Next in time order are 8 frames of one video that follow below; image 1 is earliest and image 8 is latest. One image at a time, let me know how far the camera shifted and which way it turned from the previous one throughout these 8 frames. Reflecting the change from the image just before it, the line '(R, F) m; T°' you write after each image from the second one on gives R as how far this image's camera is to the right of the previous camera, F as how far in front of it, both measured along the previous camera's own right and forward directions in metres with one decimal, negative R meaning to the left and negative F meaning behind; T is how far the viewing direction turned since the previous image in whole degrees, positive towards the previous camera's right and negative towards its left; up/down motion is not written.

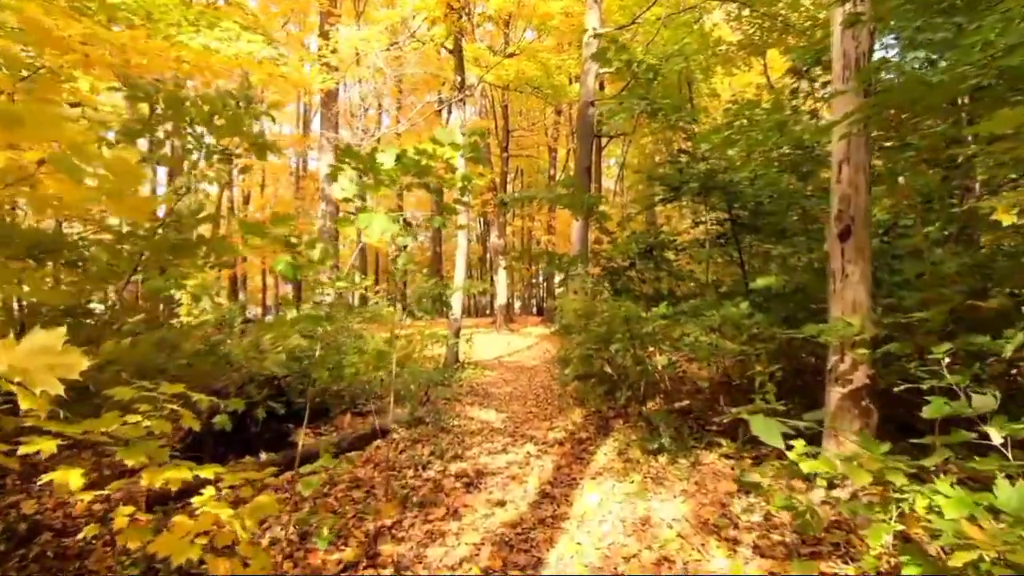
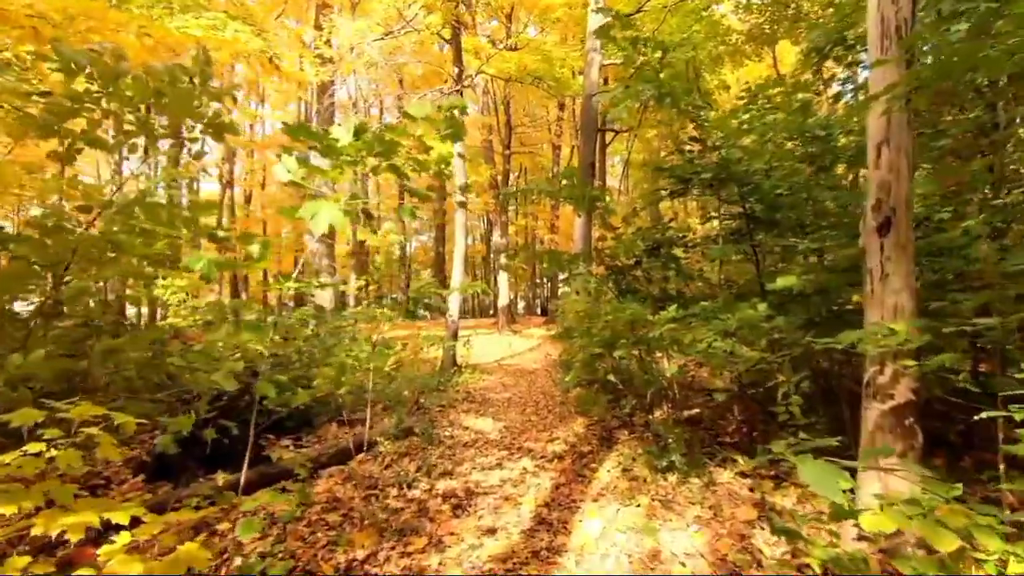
(+0.1, +0.5) m; -1°
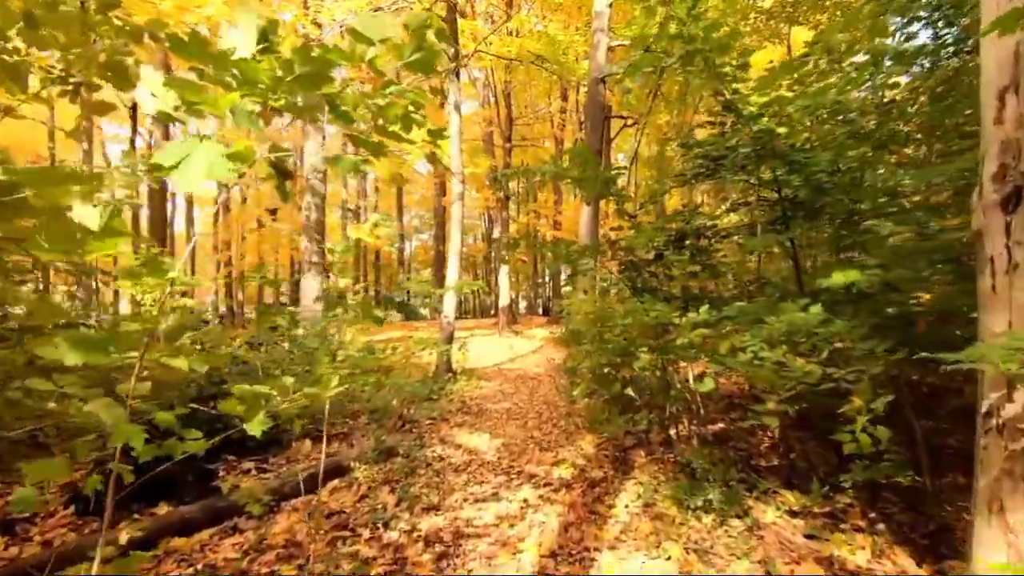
(0.0, +0.9) m; 0°
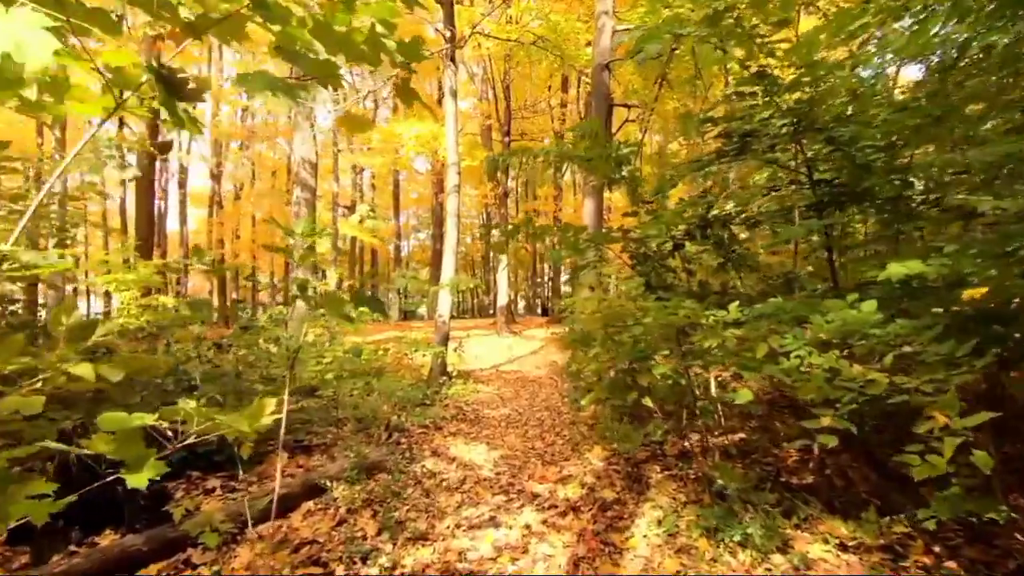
(0.0, +0.6) m; 0°
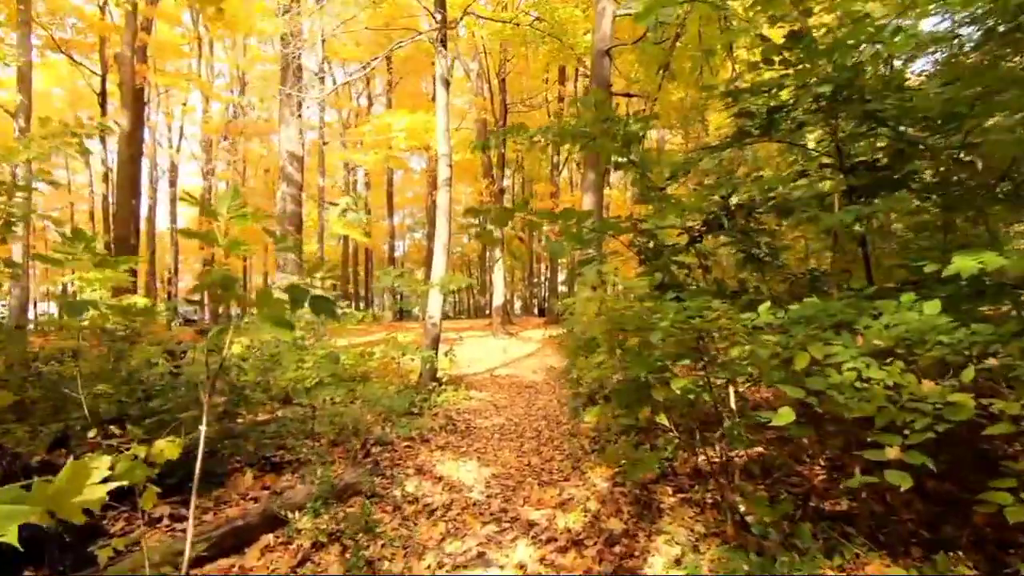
(0.0, +0.6) m; 0°
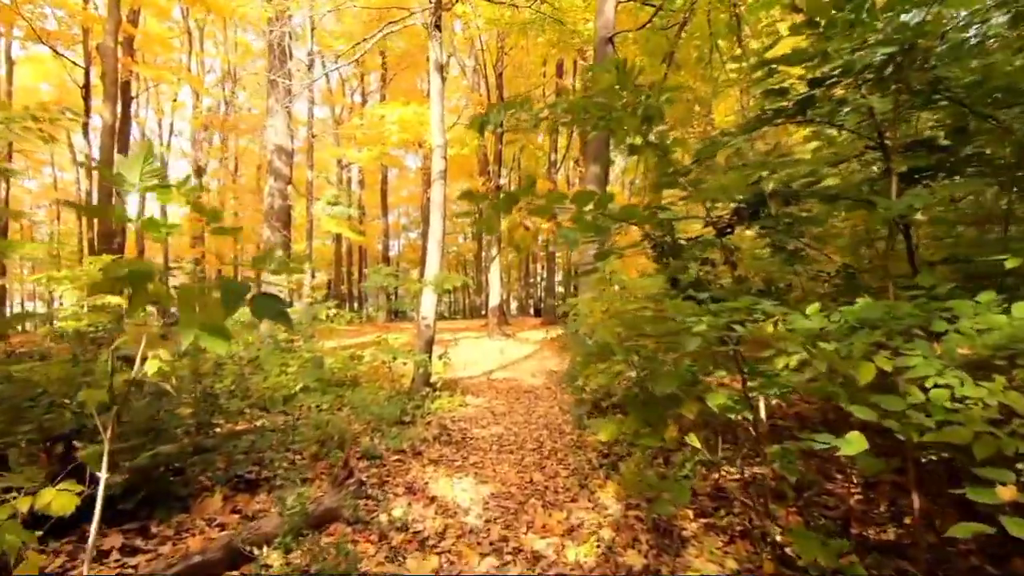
(0.0, +0.5) m; 0°
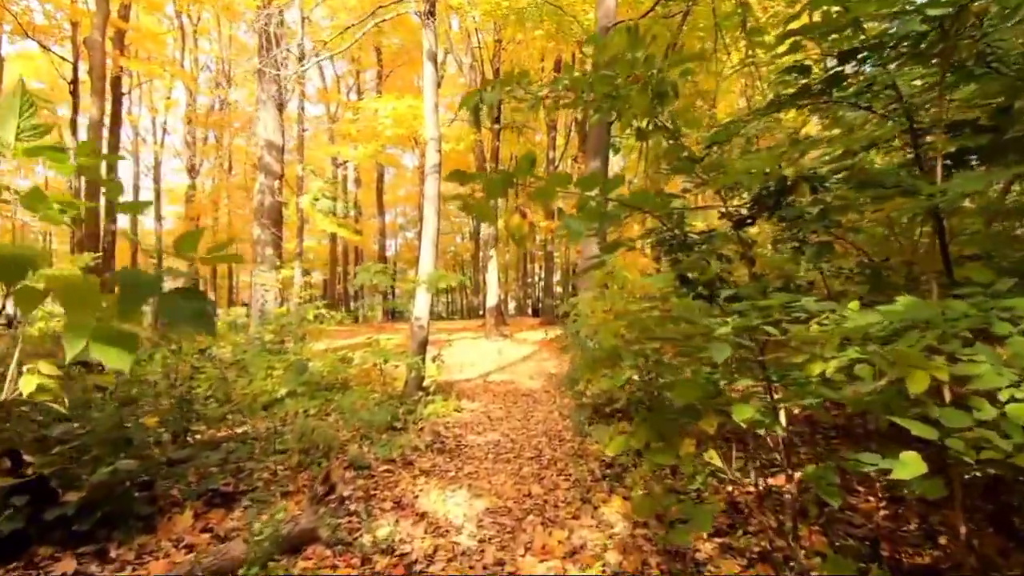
(0.0, +0.3) m; 0°
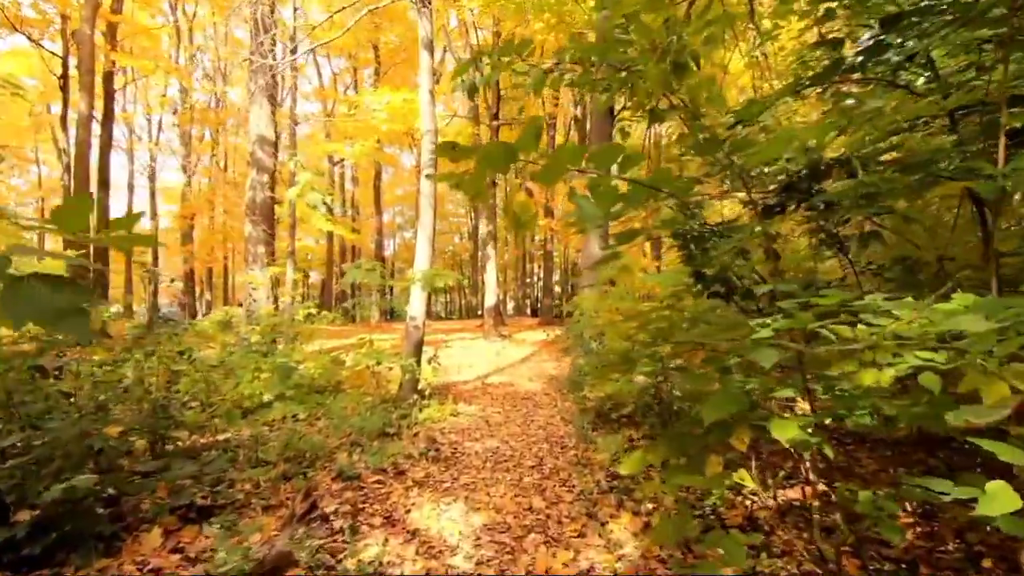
(0.0, +0.3) m; 0°
